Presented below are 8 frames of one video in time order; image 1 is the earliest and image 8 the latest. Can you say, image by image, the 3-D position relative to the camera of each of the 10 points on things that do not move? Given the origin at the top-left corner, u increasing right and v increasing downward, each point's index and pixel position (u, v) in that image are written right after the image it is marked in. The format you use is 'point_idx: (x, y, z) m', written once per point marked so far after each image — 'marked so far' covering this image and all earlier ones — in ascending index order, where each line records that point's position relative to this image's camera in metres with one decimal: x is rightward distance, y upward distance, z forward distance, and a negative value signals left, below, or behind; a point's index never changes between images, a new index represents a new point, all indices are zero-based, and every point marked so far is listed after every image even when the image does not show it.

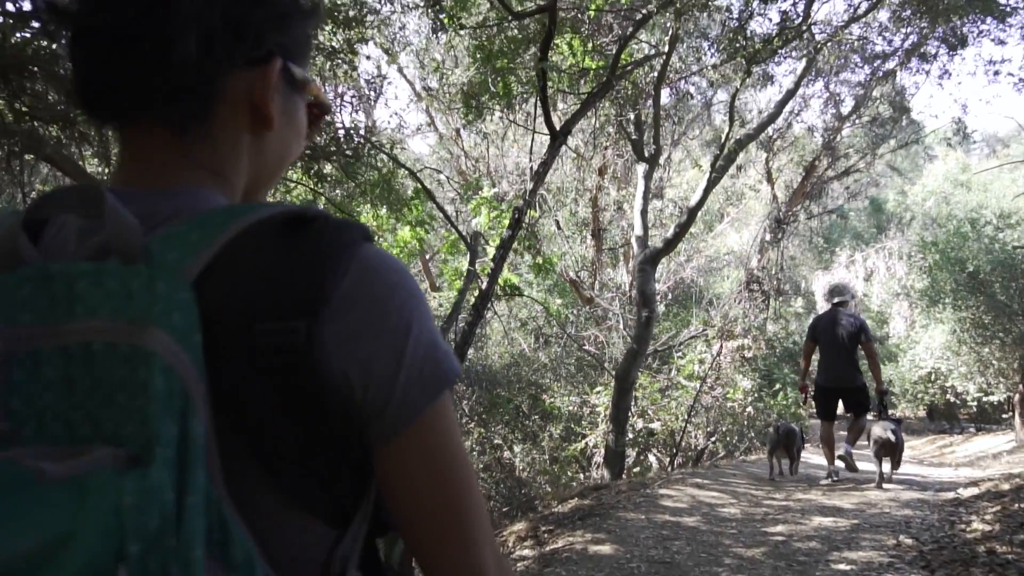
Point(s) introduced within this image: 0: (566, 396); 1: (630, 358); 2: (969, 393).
0: (+0.8, -1.8, +14.2) m
1: (+1.6, -1.0, +12.2) m
2: (+9.9, -2.3, +19.2) m
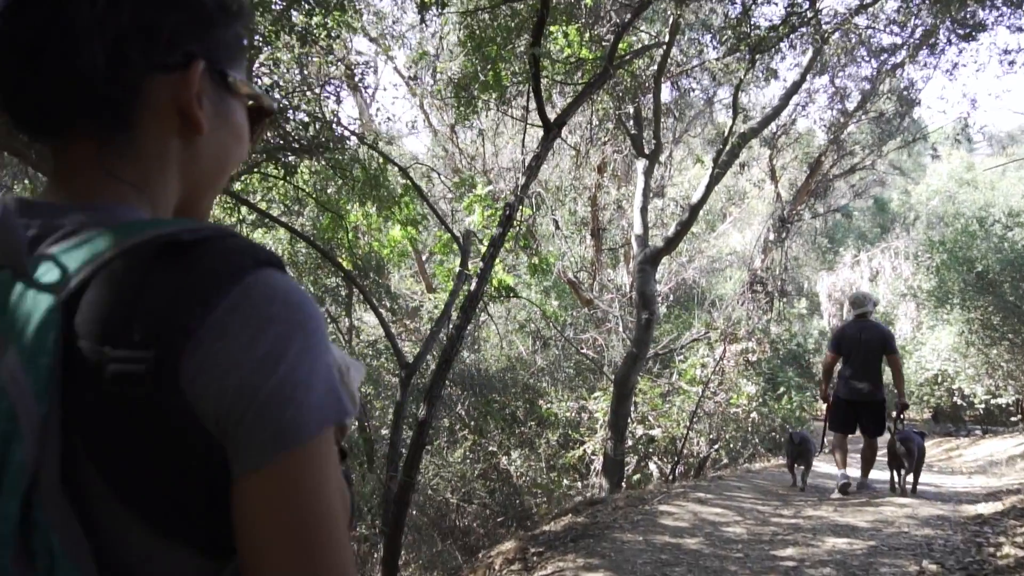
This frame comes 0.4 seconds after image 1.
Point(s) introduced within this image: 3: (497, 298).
0: (+0.8, -1.9, +13.8) m
1: (+1.5, -1.0, +11.8) m
2: (+9.9, -2.3, +18.8) m
3: (-0.2, -0.1, +9.9) m
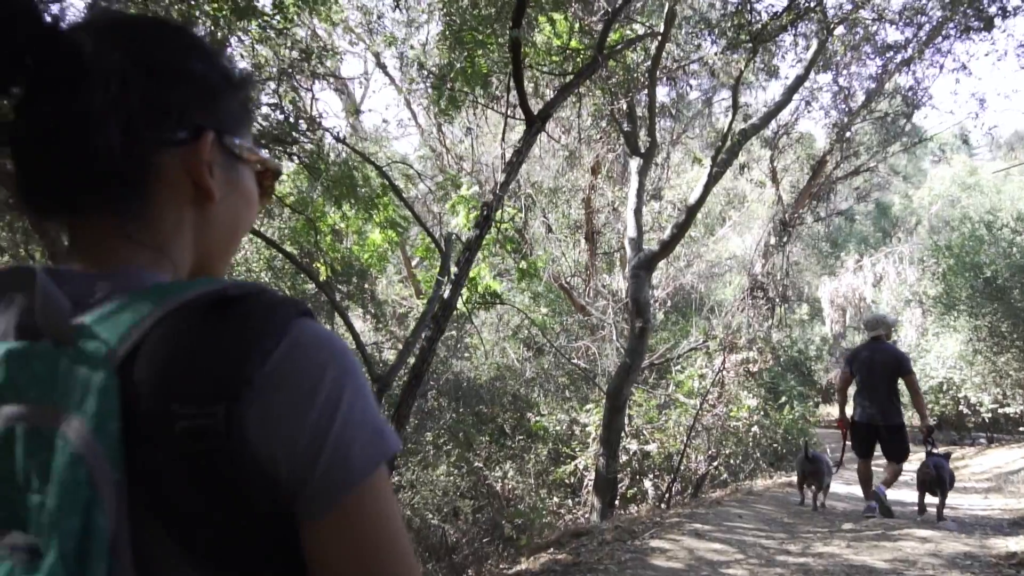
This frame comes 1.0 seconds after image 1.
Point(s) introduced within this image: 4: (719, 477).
0: (+0.6, -1.9, +13.3) m
1: (+1.4, -1.1, +11.3) m
2: (+9.7, -2.4, +18.3) m
3: (-0.3, -0.2, +9.4) m
4: (+3.2, -3.0, +13.7) m
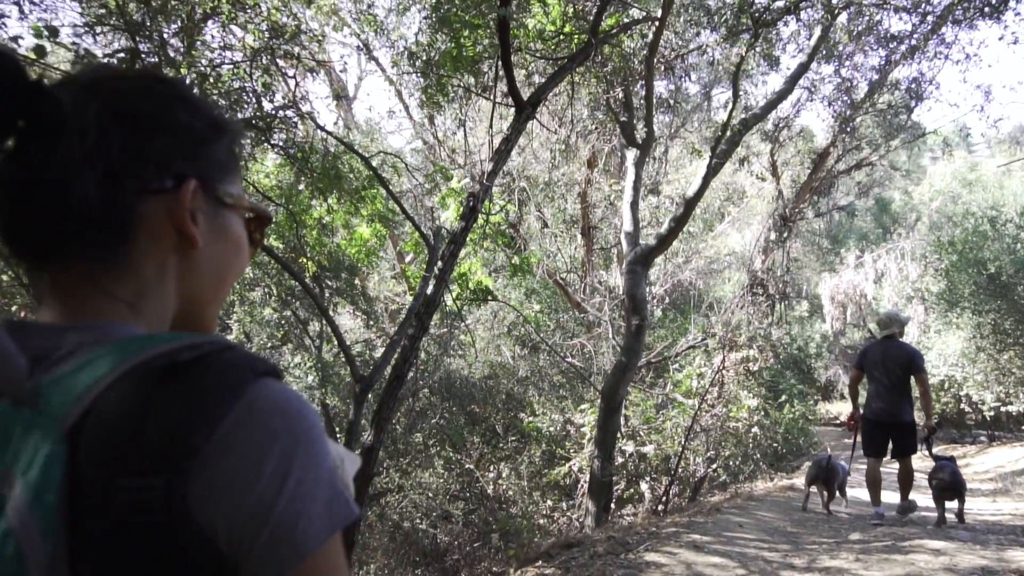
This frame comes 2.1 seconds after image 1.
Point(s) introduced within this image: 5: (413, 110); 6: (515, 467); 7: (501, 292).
0: (+0.5, -1.9, +13.0) m
1: (+1.3, -1.0, +11.1) m
2: (+9.7, -2.4, +18.0) m
3: (-0.4, -0.1, +9.1) m
4: (+3.1, -2.9, +13.4) m
5: (-1.0, +1.9, +9.2) m
6: (0.0, -2.6, +12.7) m
7: (-0.2, -0.1, +12.7) m
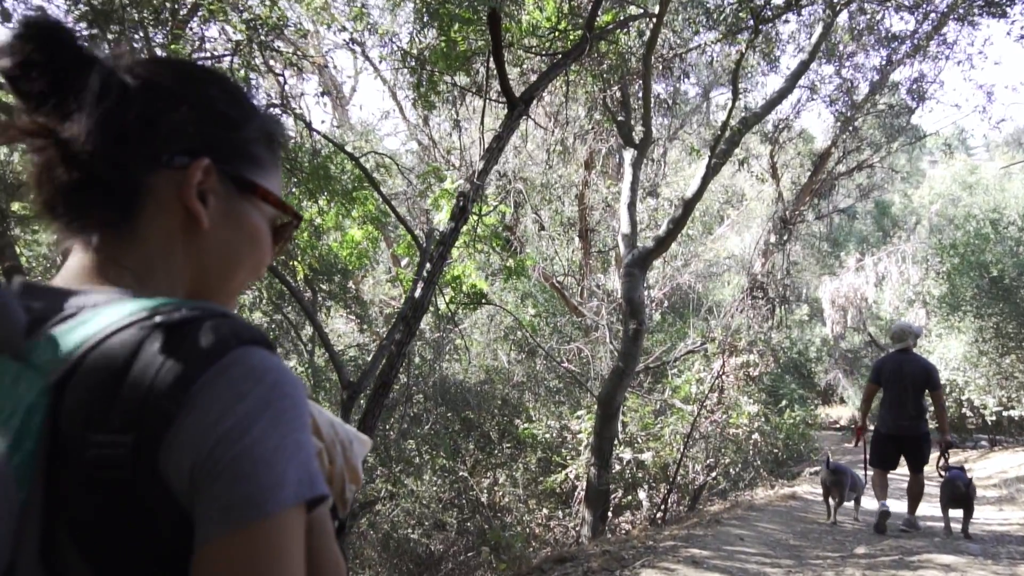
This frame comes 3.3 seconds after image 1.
0: (+0.5, -1.9, +12.9) m
1: (+1.3, -1.1, +10.9) m
2: (+9.6, -2.4, +17.9) m
3: (-0.4, -0.2, +8.9) m
4: (+3.1, -3.0, +13.2) m
5: (-1.1, +1.8, +9.0) m
6: (0.0, -2.6, +12.5) m
7: (-0.2, -0.1, +12.6) m
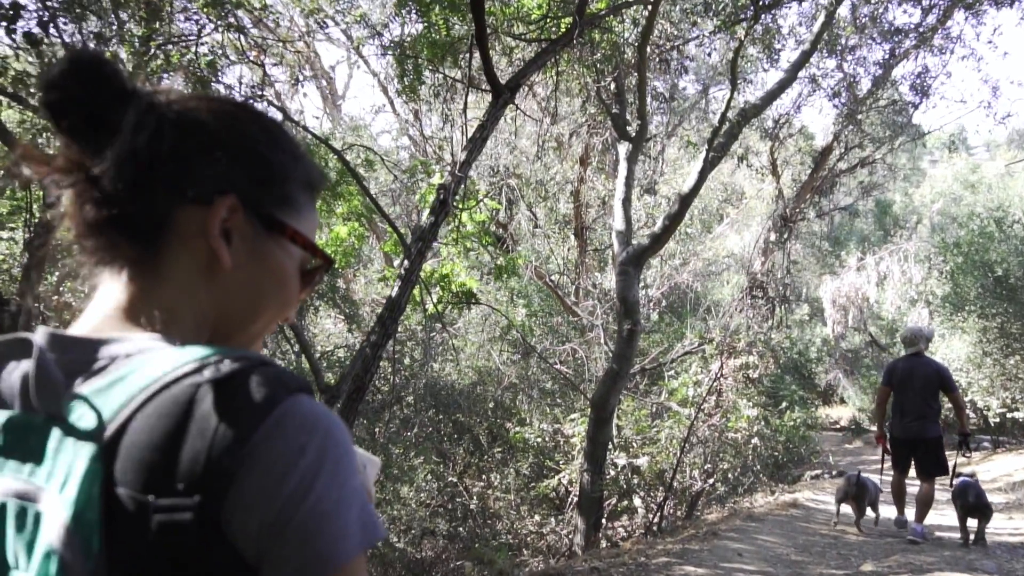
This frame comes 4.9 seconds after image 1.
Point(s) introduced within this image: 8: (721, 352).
0: (+0.4, -1.9, +12.6) m
1: (+1.2, -1.1, +10.6) m
2: (+9.5, -2.4, +17.6) m
3: (-0.5, -0.2, +8.7) m
4: (+3.0, -3.0, +13.0) m
5: (-1.1, +1.8, +8.7) m
6: (-0.1, -2.6, +12.2) m
7: (-0.3, -0.1, +12.3) m
8: (+3.1, -0.9, +13.0) m
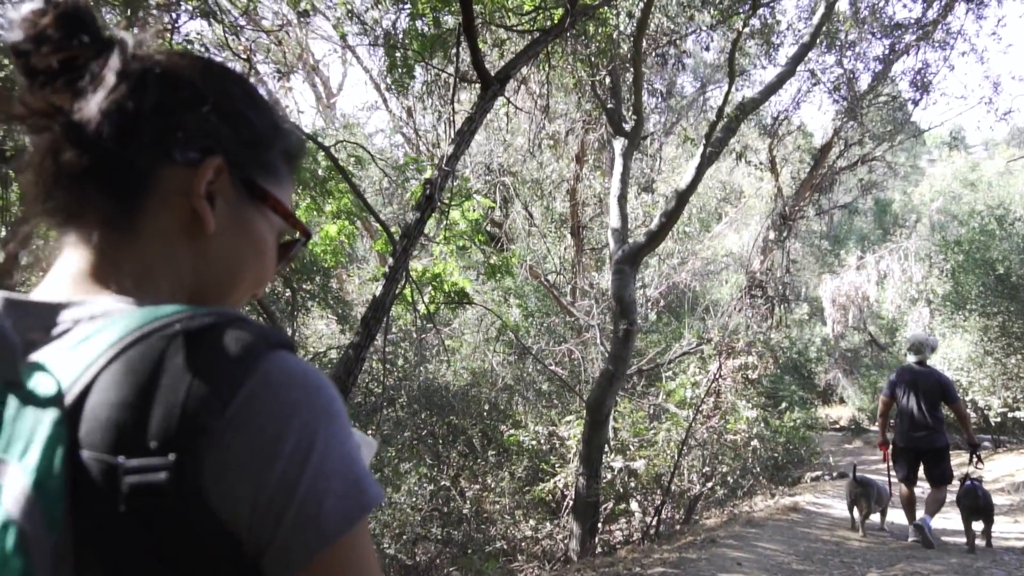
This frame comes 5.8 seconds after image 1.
0: (+0.4, -1.9, +12.4) m
1: (+1.1, -1.1, +10.4) m
2: (+9.5, -2.4, +17.4) m
3: (-0.6, -0.2, +8.5) m
4: (+2.9, -3.0, +12.8) m
5: (-1.2, +1.8, +8.6) m
6: (-0.2, -2.6, +12.0) m
7: (-0.4, -0.1, +12.1) m
8: (+3.0, -0.9, +12.8) m
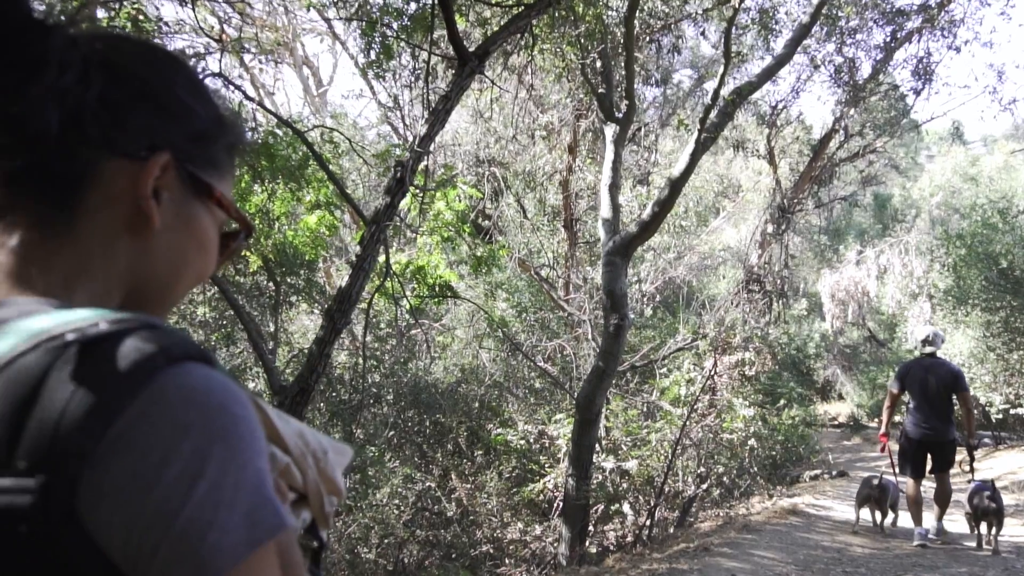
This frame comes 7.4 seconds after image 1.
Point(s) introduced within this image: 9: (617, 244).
0: (+0.2, -1.8, +12.1) m
1: (+1.0, -1.0, +10.1) m
2: (+9.3, -2.3, +17.2) m
3: (-0.7, -0.1, +8.2) m
4: (+2.8, -2.9, +12.5) m
5: (-1.3, +1.9, +8.3) m
6: (-0.3, -2.5, +11.8) m
7: (-0.5, 0.0, +11.8) m
8: (+2.9, -0.8, +12.6) m
9: (+1.3, +0.5, +10.4) m
